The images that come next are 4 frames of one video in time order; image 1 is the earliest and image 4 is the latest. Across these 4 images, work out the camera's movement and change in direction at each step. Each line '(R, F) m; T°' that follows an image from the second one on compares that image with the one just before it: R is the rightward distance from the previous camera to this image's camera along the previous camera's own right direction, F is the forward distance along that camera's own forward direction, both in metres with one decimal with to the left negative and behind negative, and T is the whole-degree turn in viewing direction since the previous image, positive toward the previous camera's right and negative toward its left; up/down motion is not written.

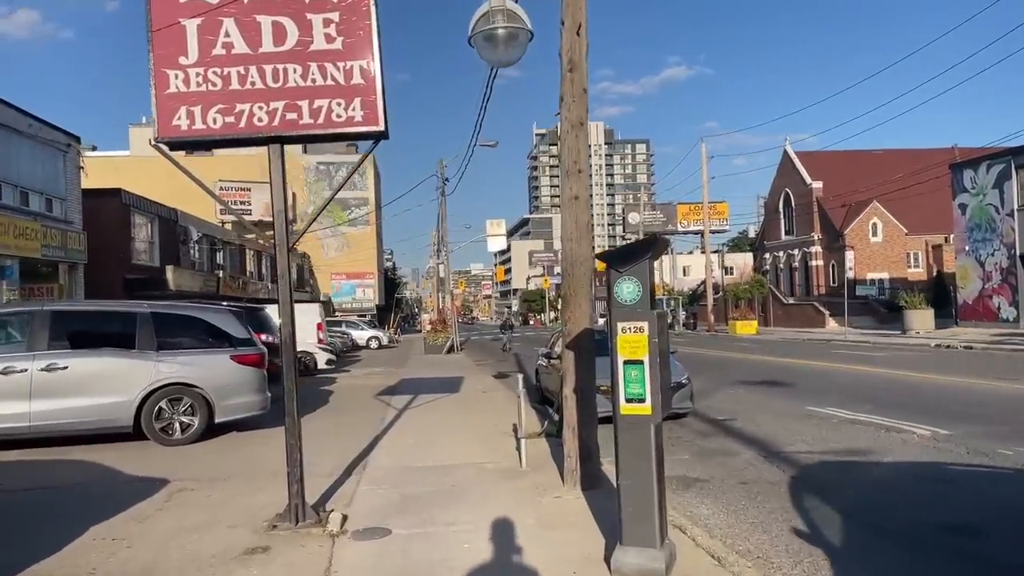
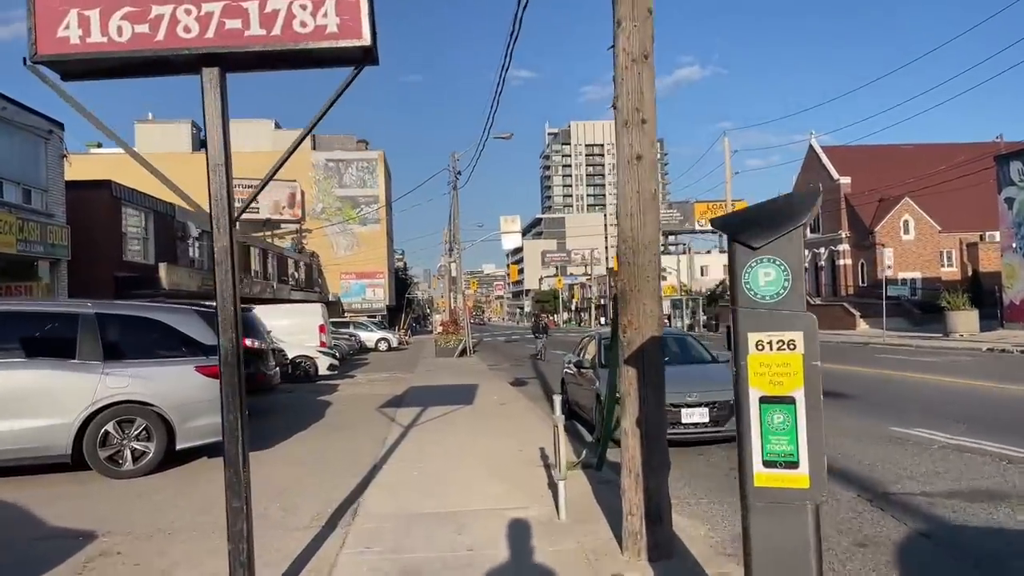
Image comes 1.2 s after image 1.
(-0.2, +2.1) m; -1°
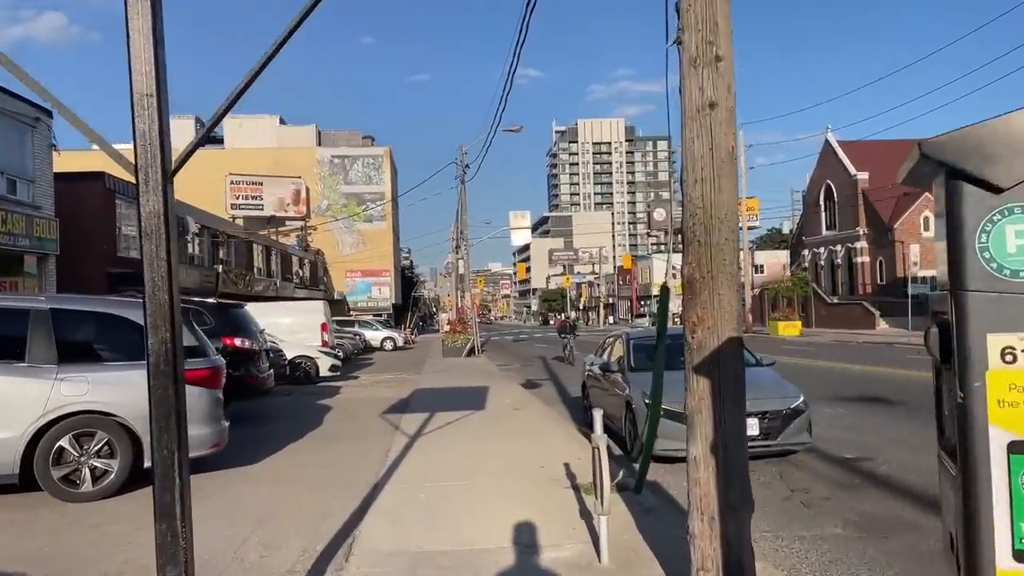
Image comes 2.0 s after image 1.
(-0.2, +1.3) m; 0°
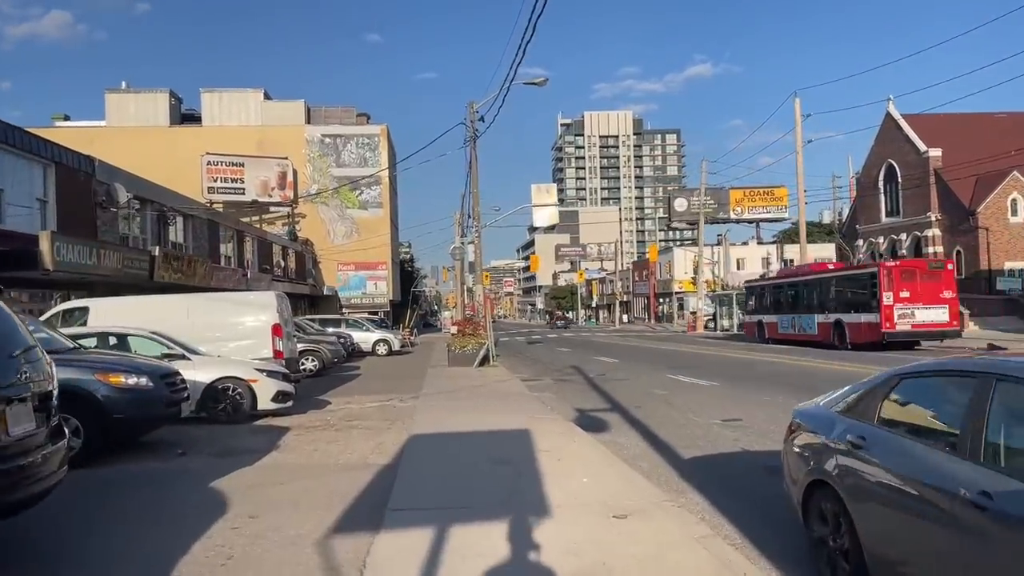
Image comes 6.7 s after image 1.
(-0.9, +7.6) m; 0°
